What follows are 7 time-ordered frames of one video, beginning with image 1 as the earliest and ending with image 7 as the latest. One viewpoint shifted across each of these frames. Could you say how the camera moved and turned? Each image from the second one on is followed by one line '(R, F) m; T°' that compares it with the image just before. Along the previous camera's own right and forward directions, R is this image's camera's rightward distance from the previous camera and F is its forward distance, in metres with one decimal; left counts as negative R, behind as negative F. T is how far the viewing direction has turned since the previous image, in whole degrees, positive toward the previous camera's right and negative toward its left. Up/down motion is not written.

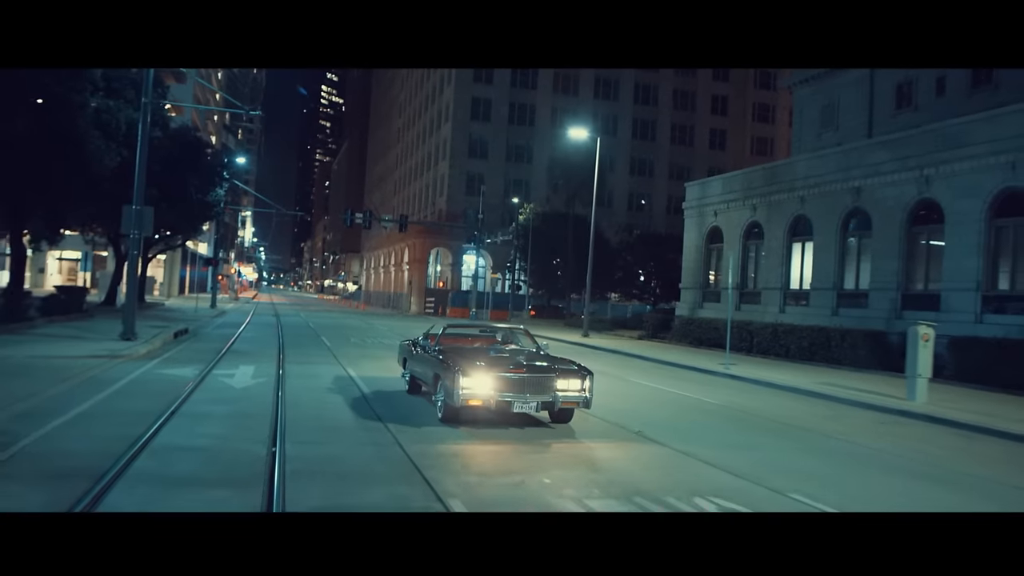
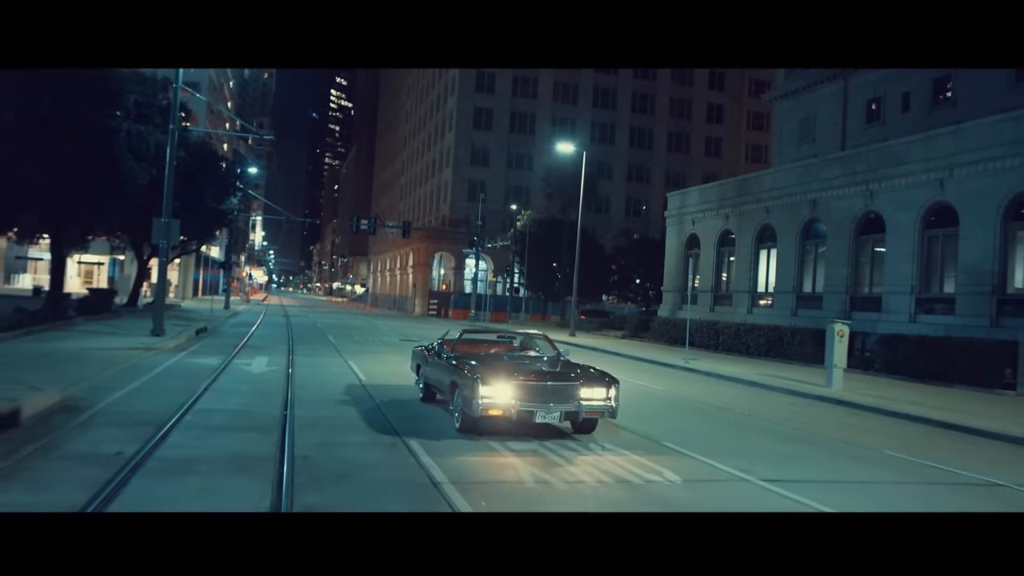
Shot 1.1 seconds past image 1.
(+0.8, -3.2) m; -1°
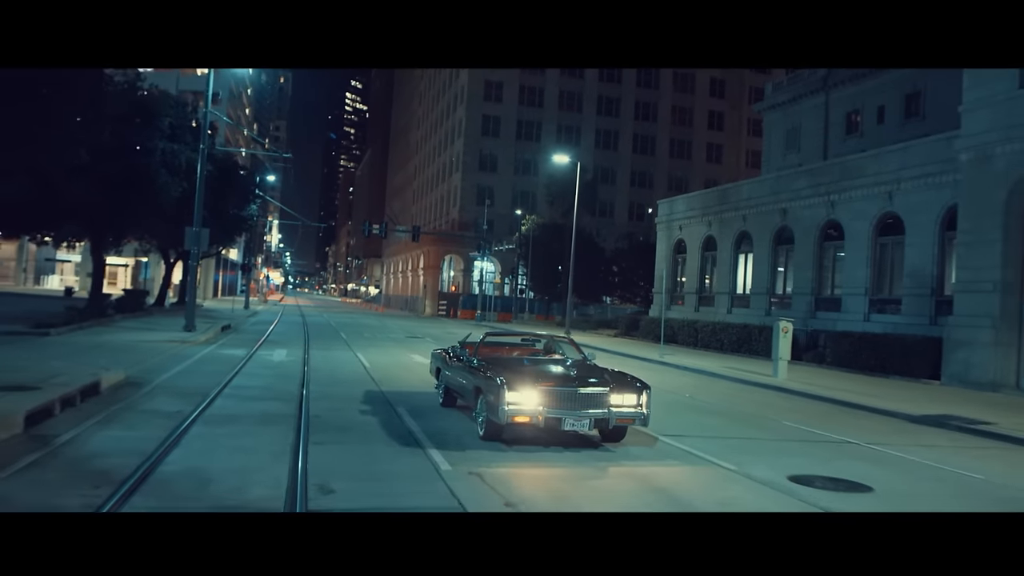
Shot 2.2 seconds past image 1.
(+0.8, -3.3) m; -1°
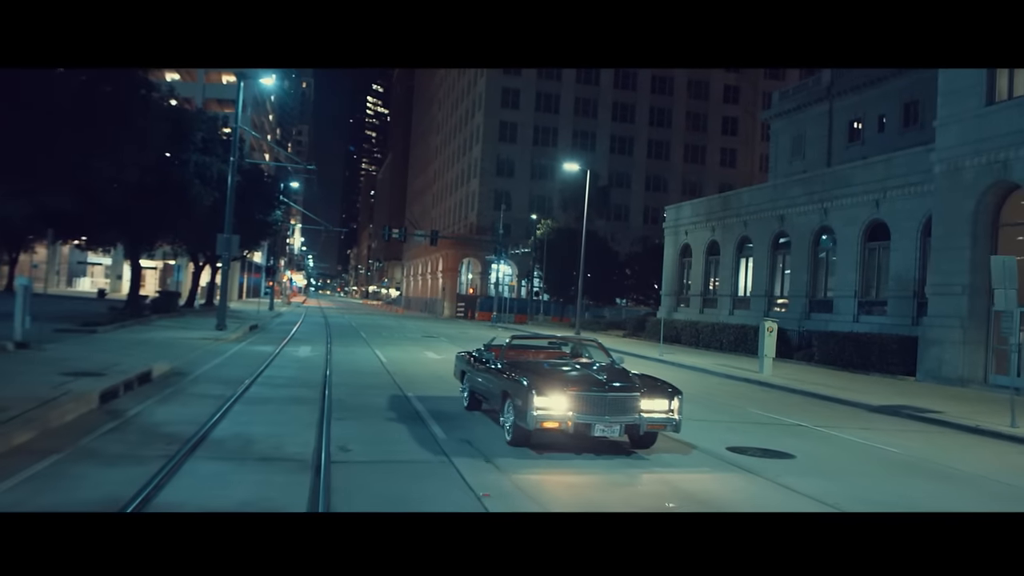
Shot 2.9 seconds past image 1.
(+0.5, -2.1) m; -1°
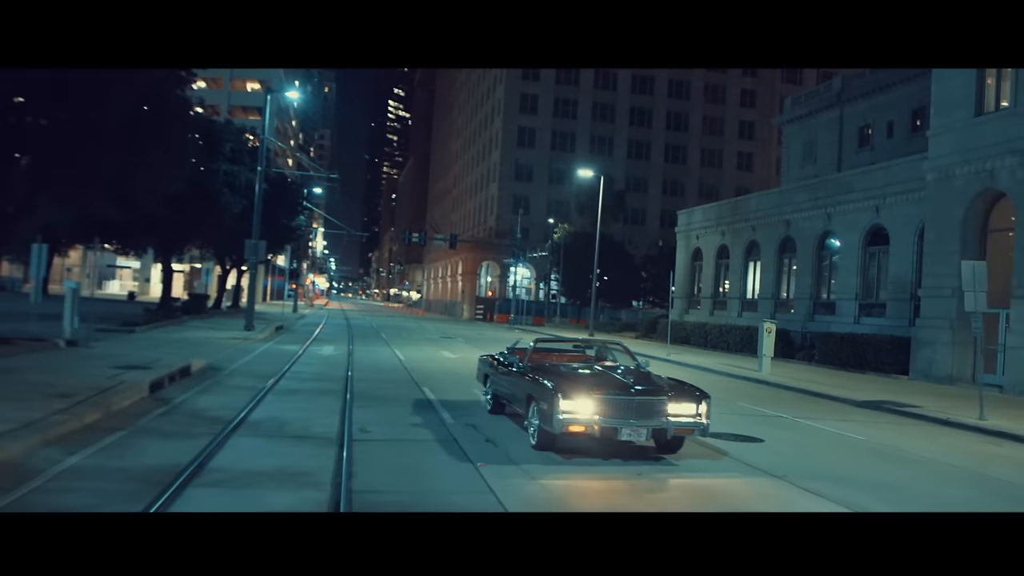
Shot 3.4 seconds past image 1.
(+0.3, -1.6) m; -1°
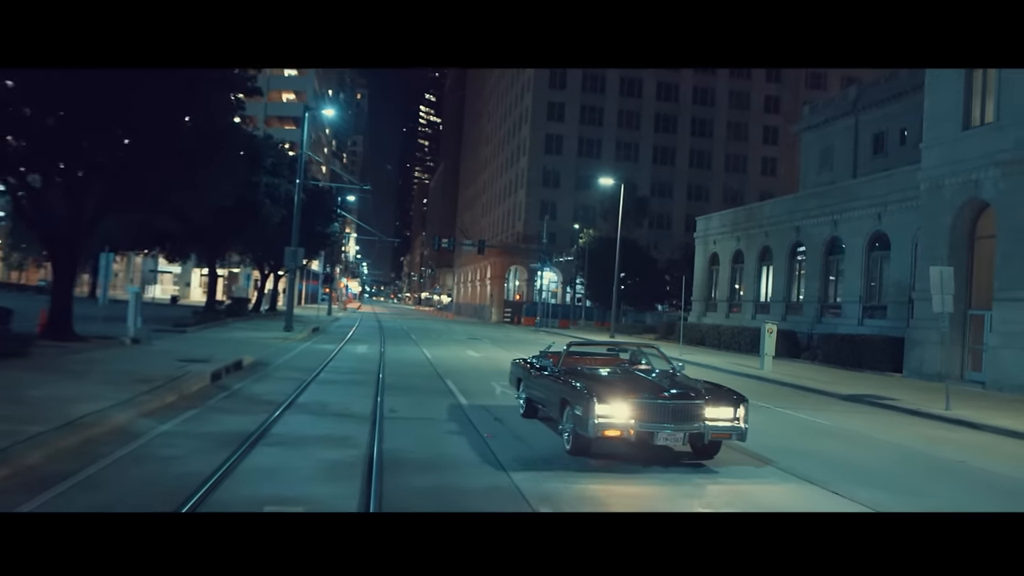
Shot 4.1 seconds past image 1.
(+0.4, -2.3) m; -2°
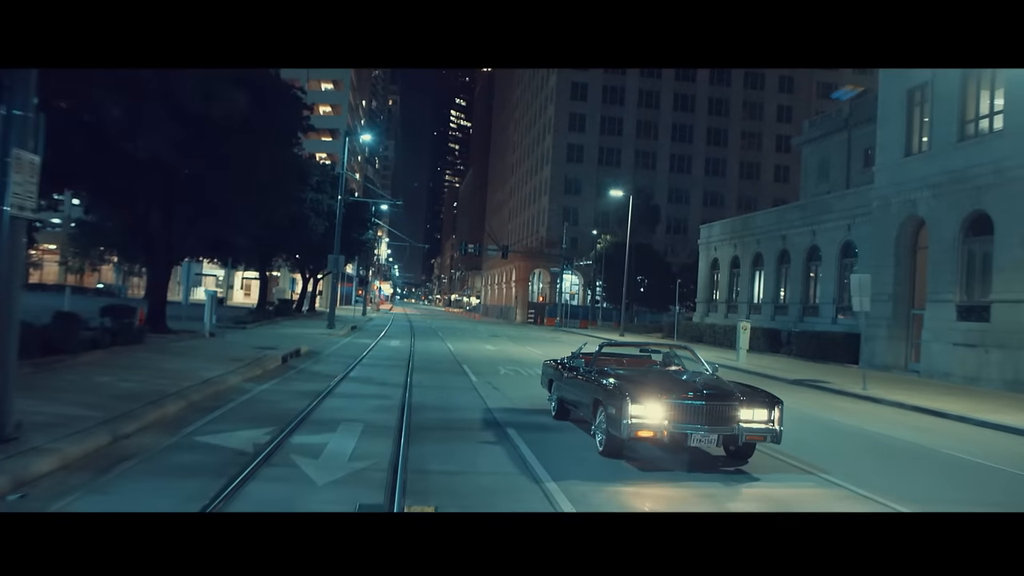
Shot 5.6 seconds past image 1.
(+0.8, -5.3) m; -2°
